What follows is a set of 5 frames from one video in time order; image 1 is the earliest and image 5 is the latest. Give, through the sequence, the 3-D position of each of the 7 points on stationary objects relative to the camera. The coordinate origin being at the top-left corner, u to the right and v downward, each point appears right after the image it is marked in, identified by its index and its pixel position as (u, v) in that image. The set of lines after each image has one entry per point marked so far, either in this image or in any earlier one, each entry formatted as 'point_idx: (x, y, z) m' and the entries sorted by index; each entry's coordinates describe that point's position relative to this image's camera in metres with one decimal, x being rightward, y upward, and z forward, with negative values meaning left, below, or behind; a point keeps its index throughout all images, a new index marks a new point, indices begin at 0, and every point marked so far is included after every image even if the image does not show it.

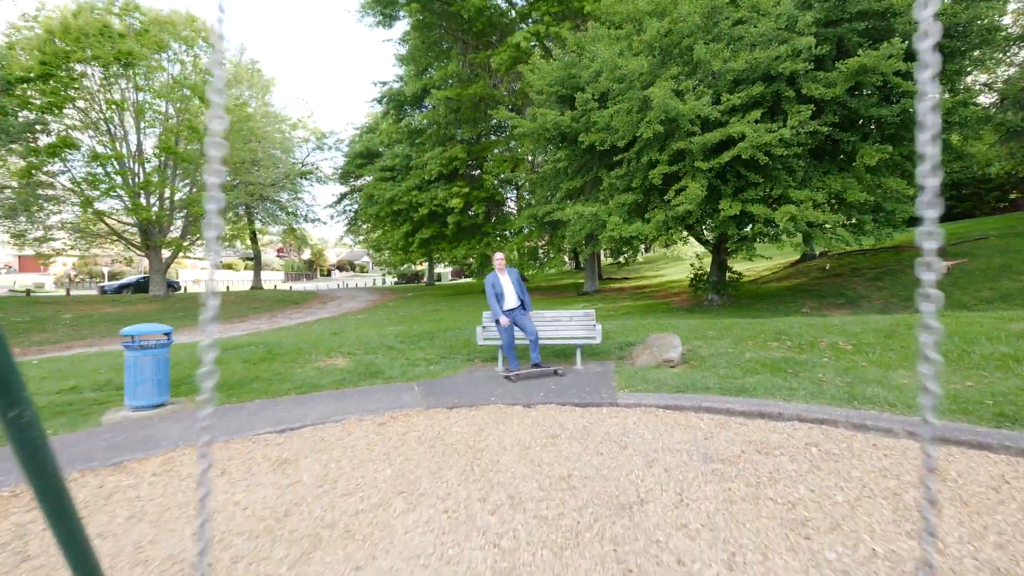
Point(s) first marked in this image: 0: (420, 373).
0: (-1.6, -1.5, +8.5) m
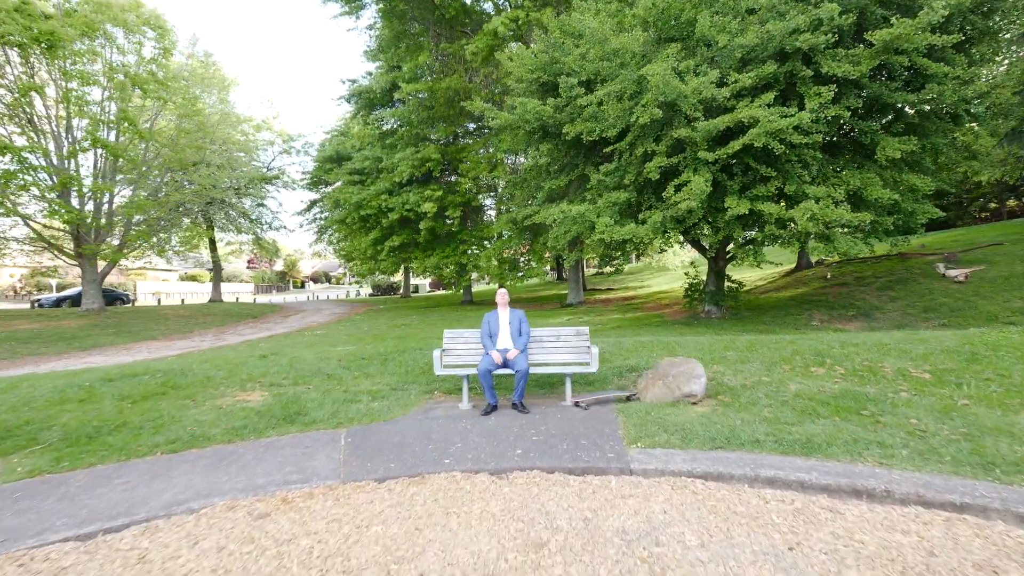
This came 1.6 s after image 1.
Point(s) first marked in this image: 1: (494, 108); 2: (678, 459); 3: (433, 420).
0: (-2.0, -1.6, +6.3) m
1: (-0.6, +6.2, +17.0) m
2: (+1.5, -1.5, +4.3) m
3: (-1.0, -1.6, +6.0) m
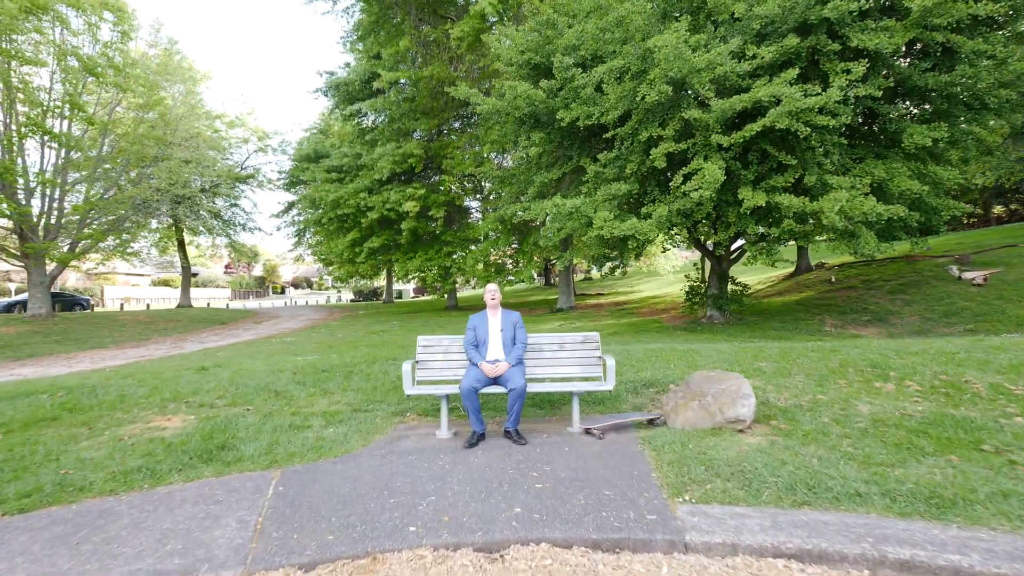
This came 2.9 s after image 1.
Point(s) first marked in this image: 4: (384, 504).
0: (-2.1, -1.6, +4.8) m
1: (-1.0, +6.1, +15.6) m
2: (+1.4, -1.4, +3.0) m
3: (-1.0, -1.5, +4.5) m
4: (-0.9, -1.5, +3.4) m
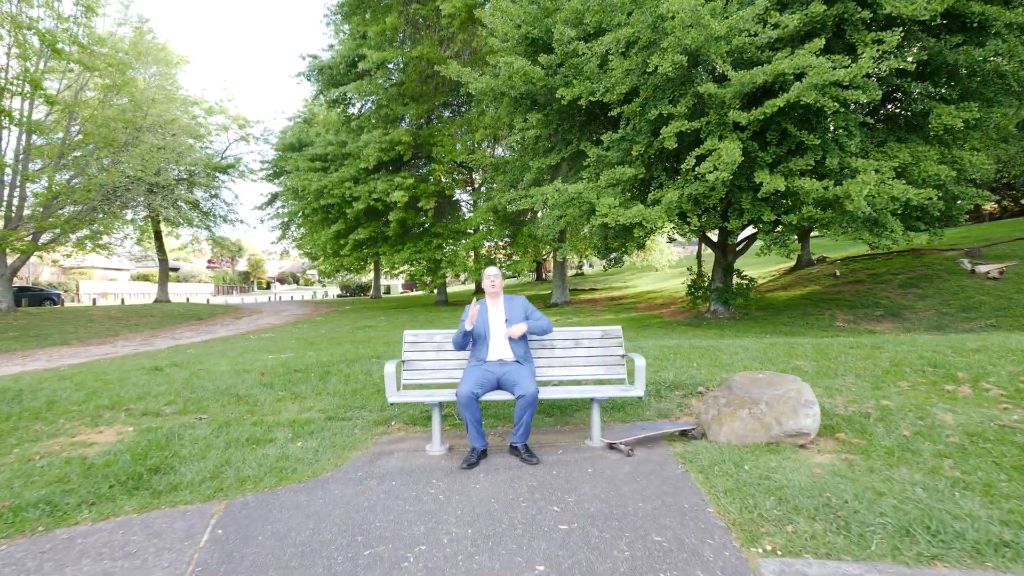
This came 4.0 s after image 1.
0: (-2.0, -1.4, +3.9) m
1: (-1.2, +6.3, +14.7) m
2: (+1.5, -1.3, +2.1) m
3: (-0.9, -1.4, +3.6) m
4: (-0.8, -1.4, +2.5) m
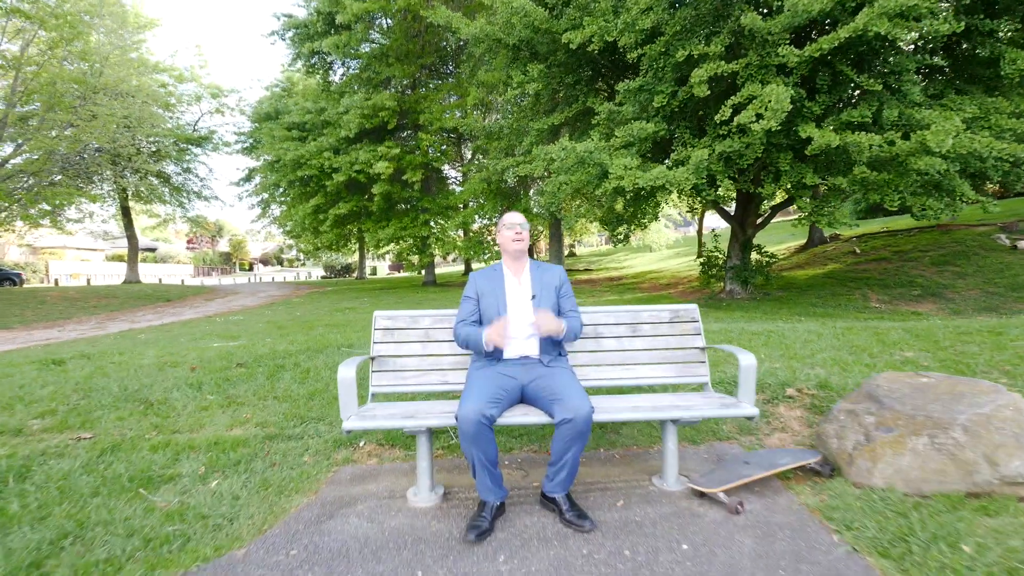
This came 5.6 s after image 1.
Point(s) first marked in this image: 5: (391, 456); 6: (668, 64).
0: (-1.8, -1.2, +2.3) m
1: (-1.3, +7.0, +12.9) m
2: (+1.8, -1.1, +0.6) m
3: (-0.8, -1.2, +2.1) m
4: (-0.6, -1.2, +1.0) m
5: (-0.8, -1.1, +3.3) m
6: (+2.8, +4.0, +8.8) m
